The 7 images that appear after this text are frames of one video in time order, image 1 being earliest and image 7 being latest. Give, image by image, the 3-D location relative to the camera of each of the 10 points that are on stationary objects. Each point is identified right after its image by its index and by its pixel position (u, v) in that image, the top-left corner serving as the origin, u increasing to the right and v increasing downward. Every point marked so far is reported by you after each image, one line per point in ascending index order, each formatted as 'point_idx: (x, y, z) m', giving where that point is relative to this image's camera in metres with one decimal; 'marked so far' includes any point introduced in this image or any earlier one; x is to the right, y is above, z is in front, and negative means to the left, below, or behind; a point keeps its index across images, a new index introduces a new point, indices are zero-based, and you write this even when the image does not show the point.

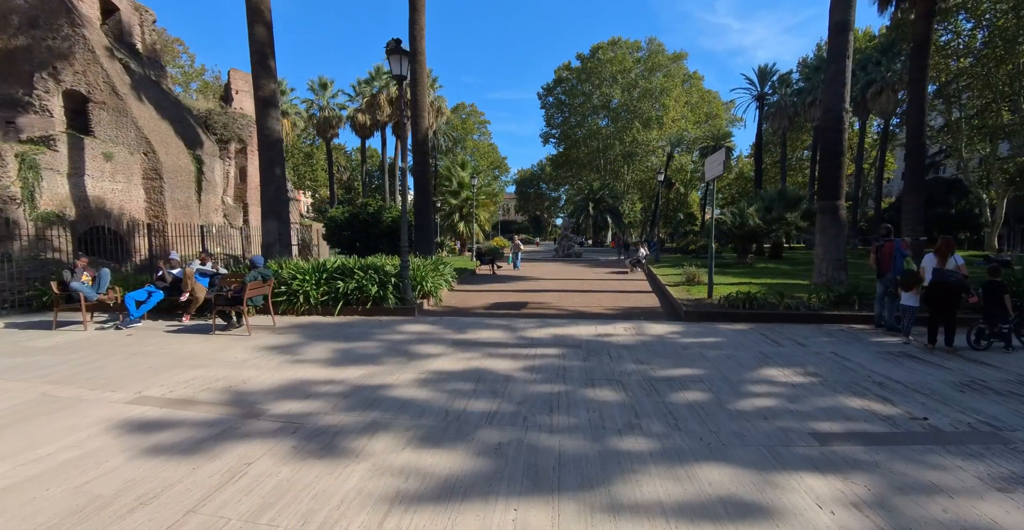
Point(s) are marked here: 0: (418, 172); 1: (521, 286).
0: (-3.4, +3.4, +16.8) m
1: (+0.3, -0.6, +13.6) m
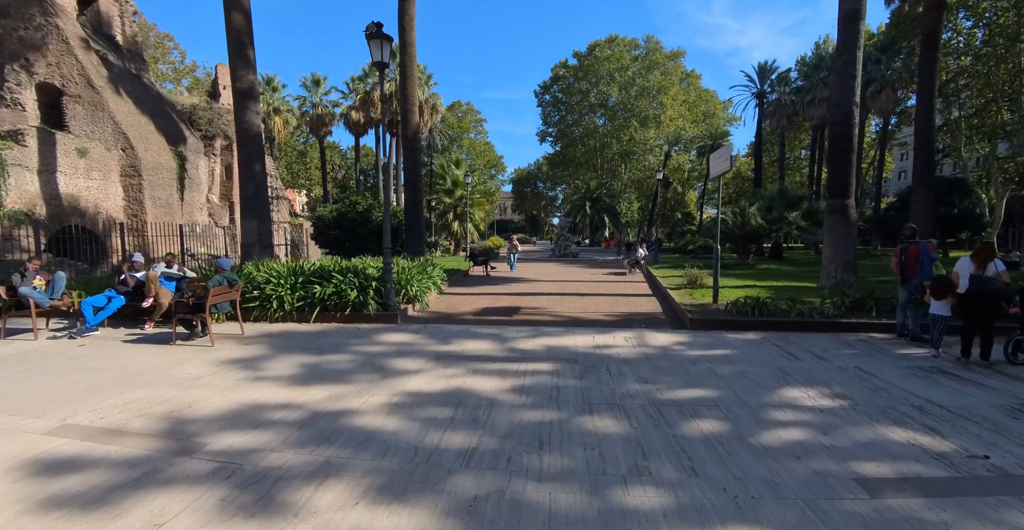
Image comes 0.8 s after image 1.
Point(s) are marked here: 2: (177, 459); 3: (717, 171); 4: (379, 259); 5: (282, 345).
0: (-3.6, +3.3, +16.2) m
1: (+0.1, -0.6, +12.9) m
2: (-2.4, -1.4, +3.4) m
3: (+4.0, +1.8, +9.2) m
4: (-2.8, +0.1, +9.9) m
5: (-3.3, -1.2, +6.8) m
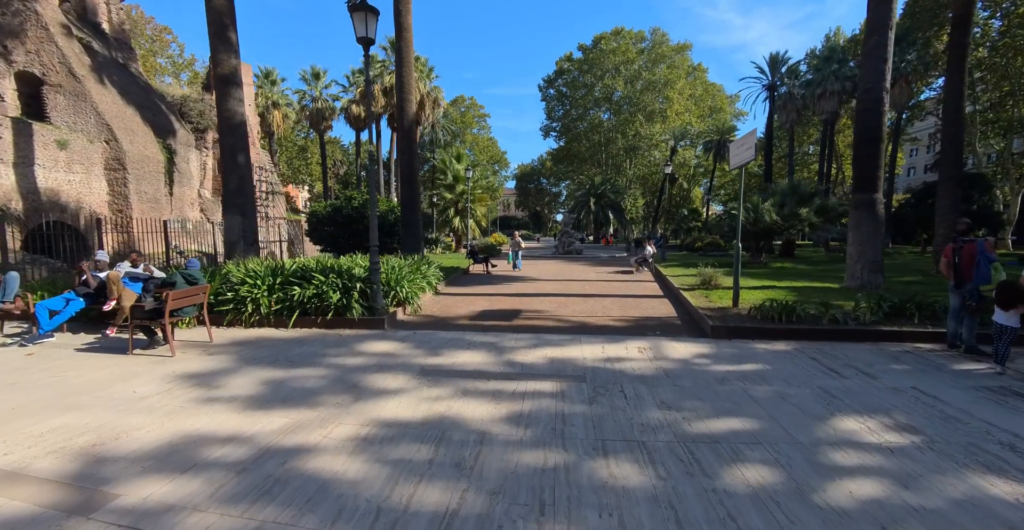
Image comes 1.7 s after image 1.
0: (-3.5, +3.4, +15.4) m
1: (+0.1, -0.6, +12.1) m
2: (-2.5, -1.4, +2.6) m
3: (+4.0, +1.8, +8.4) m
4: (-2.8, +0.1, +9.2) m
5: (-3.3, -1.2, +6.0) m
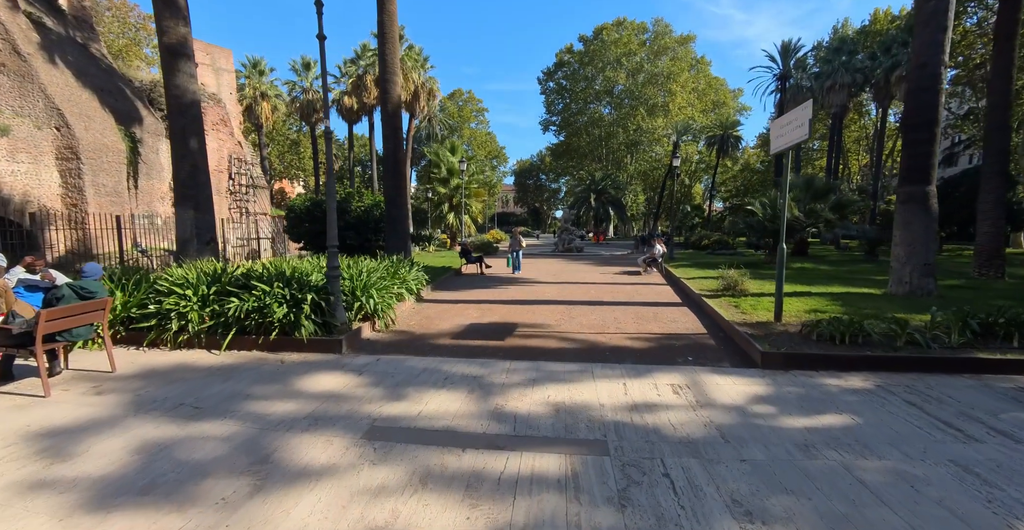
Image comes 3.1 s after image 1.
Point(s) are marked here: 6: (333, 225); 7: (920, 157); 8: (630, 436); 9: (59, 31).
0: (-3.6, +3.4, +13.8) m
1: (0.0, -0.7, +10.6) m
2: (-2.6, -1.5, +1.1) m
3: (+3.9, +1.8, +6.8) m
4: (-2.9, +0.1, +7.6) m
5: (-3.4, -1.2, +4.5) m
6: (-2.4, +0.5, +6.3) m
7: (+8.2, +2.2, +9.4) m
8: (+0.9, -1.2, +3.4) m
9: (-15.2, +7.9, +15.8) m
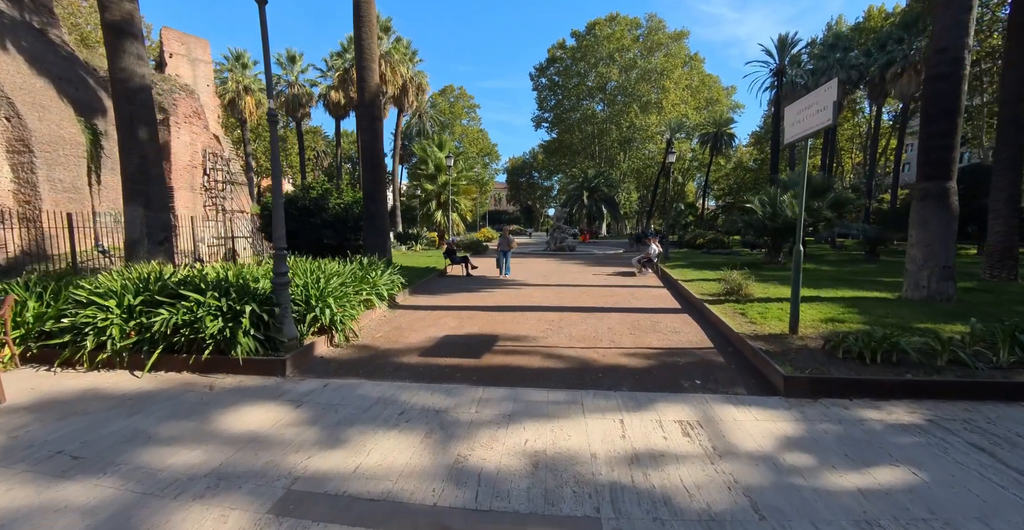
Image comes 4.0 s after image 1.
0: (-4.0, +3.3, +12.9) m
1: (-0.3, -0.7, +9.7) m
2: (-2.7, -1.6, +0.2) m
3: (+3.6, +1.7, +6.0) m
4: (-3.2, 0.0, +6.7) m
5: (-3.7, -1.3, +3.6) m
6: (-2.7, +0.5, +5.4) m
7: (+7.9, +2.1, +8.6) m
8: (+0.6, -1.3, +2.5) m
9: (-15.6, +7.9, +14.7) m
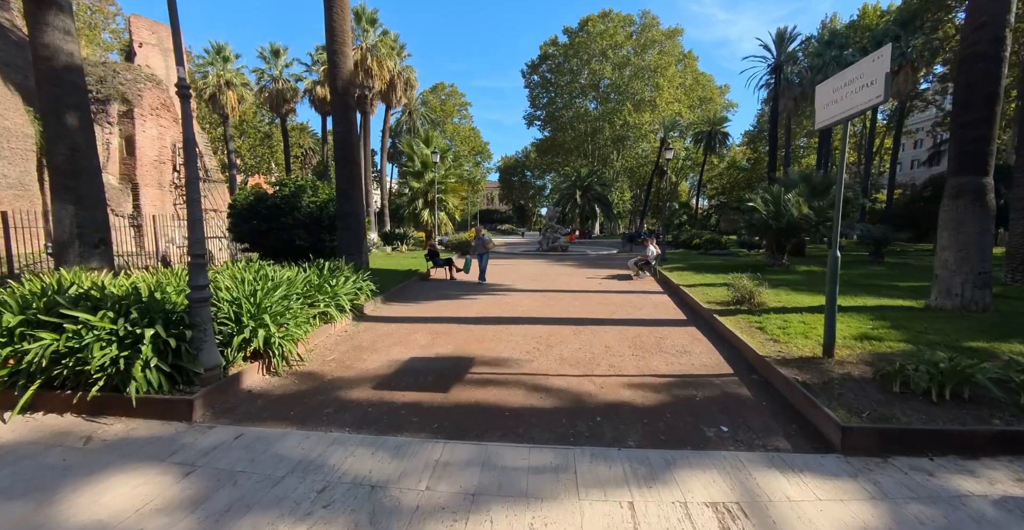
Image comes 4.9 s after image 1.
0: (-4.3, +3.3, +11.8) m
1: (-0.6, -0.8, +8.7) m
2: (-2.9, -1.7, -0.9) m
3: (+3.4, +1.6, +5.0) m
4: (-3.4, -0.1, +5.6) m
5: (-3.9, -1.4, +2.5) m
6: (-2.9, +0.4, +4.3) m
7: (+7.6, +2.0, +7.7) m
8: (+0.5, -1.4, +1.5) m
9: (-16.0, +7.8, +13.4) m
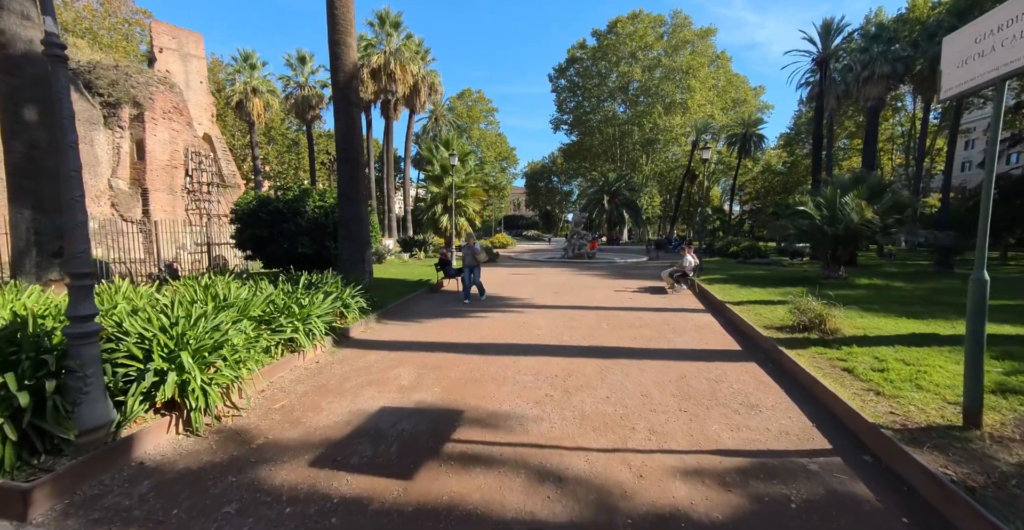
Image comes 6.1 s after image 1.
0: (-3.9, +3.0, +10.7) m
1: (-0.4, -1.0, +7.4) m
2: (-3.2, -1.8, -2.0) m
3: (+3.4, +1.4, +3.5) m
4: (-3.4, -0.3, +4.5) m
5: (-4.0, -1.5, +1.3) m
6: (-2.9, +0.2, +3.2) m
7: (+7.8, +1.8, +6.0) m
8: (+0.3, -1.5, +0.1) m
9: (-15.4, +7.6, +13.1) m
